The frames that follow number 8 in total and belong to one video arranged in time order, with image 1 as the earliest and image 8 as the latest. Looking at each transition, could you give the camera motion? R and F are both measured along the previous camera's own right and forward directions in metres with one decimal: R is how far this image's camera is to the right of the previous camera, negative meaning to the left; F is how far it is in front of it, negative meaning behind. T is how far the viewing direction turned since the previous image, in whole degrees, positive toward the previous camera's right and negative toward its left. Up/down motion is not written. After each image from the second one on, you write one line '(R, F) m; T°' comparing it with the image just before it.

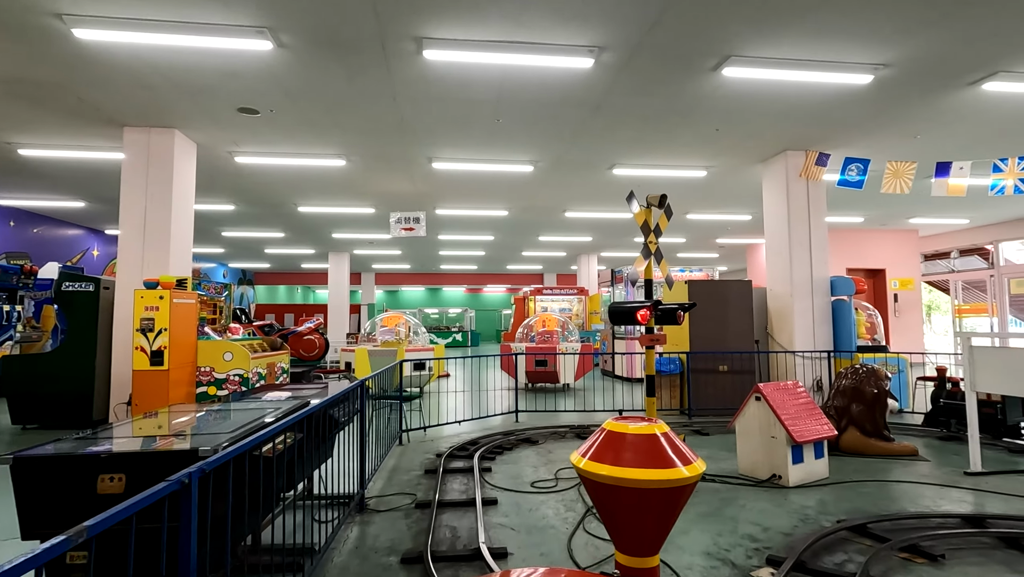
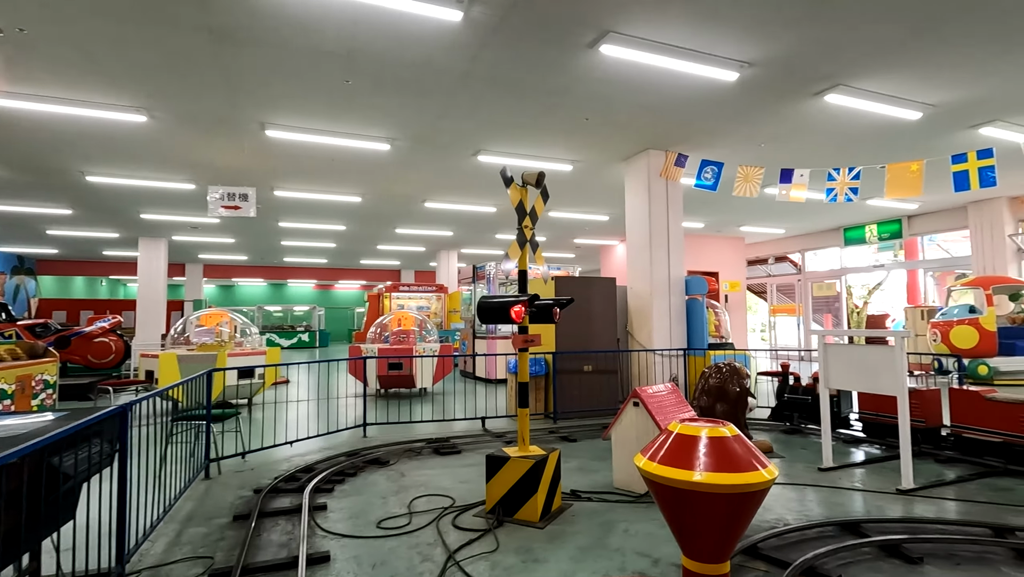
(+0.1, +0.7) m; +15°
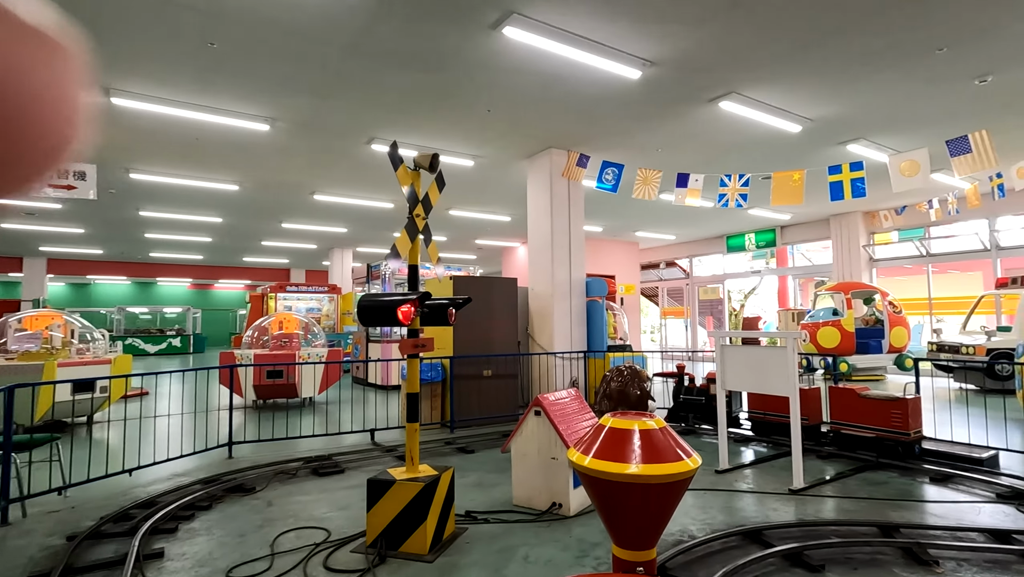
(+0.1, +0.4) m; +10°
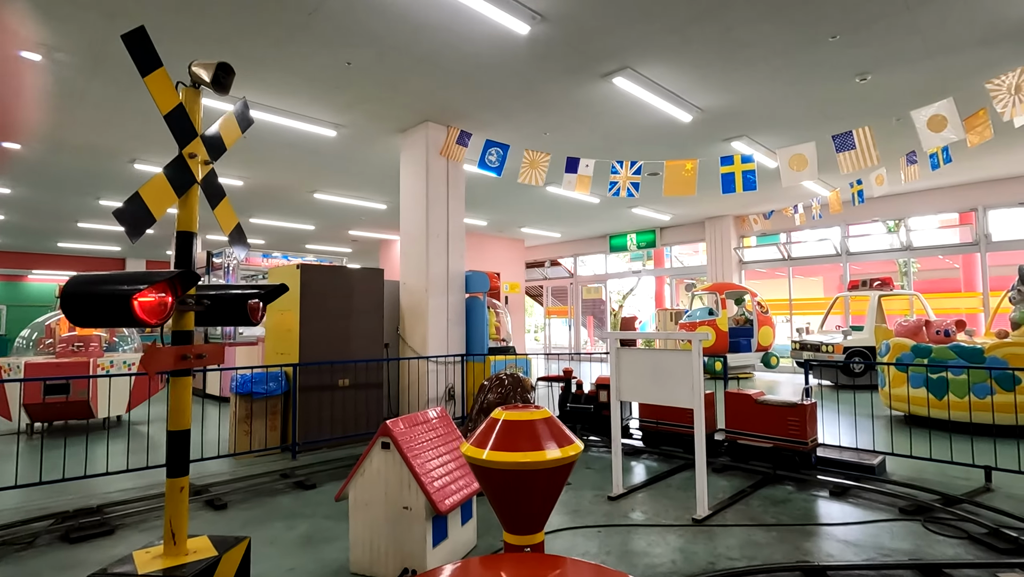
(+0.2, +0.8) m; +12°
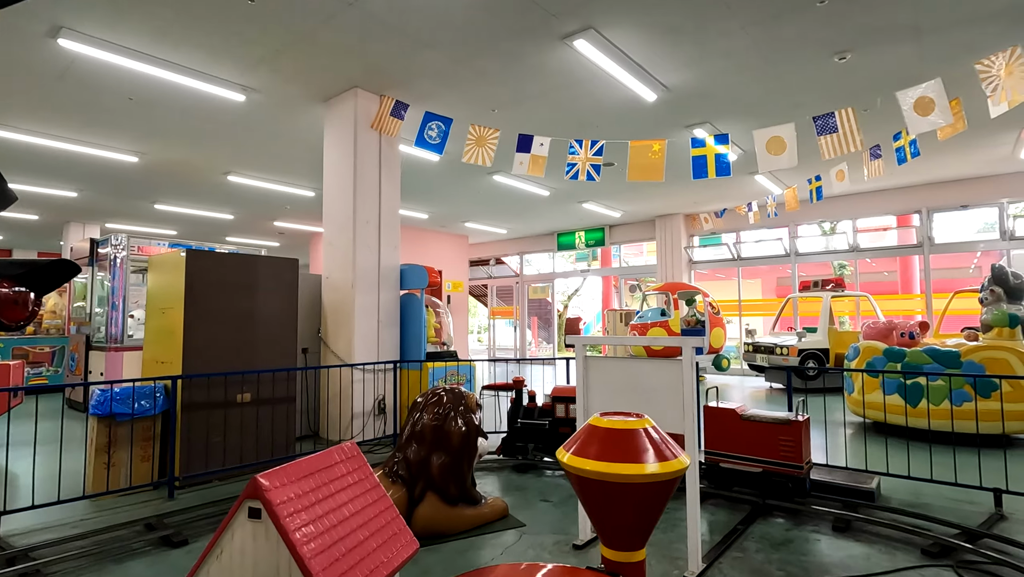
(0.0, +0.8) m; +6°
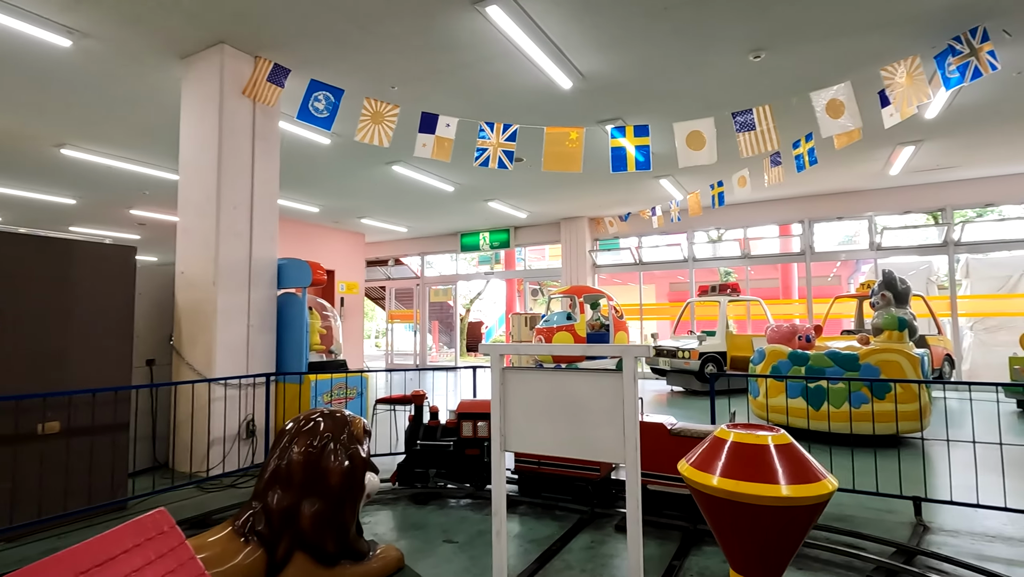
(0.0, +0.6) m; +11°
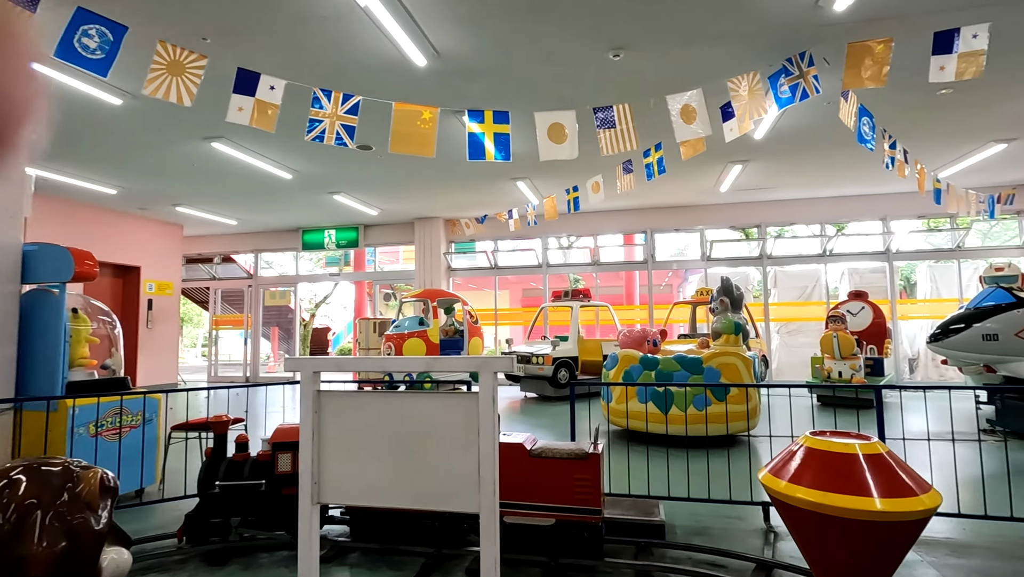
(+0.1, +0.5) m; +15°
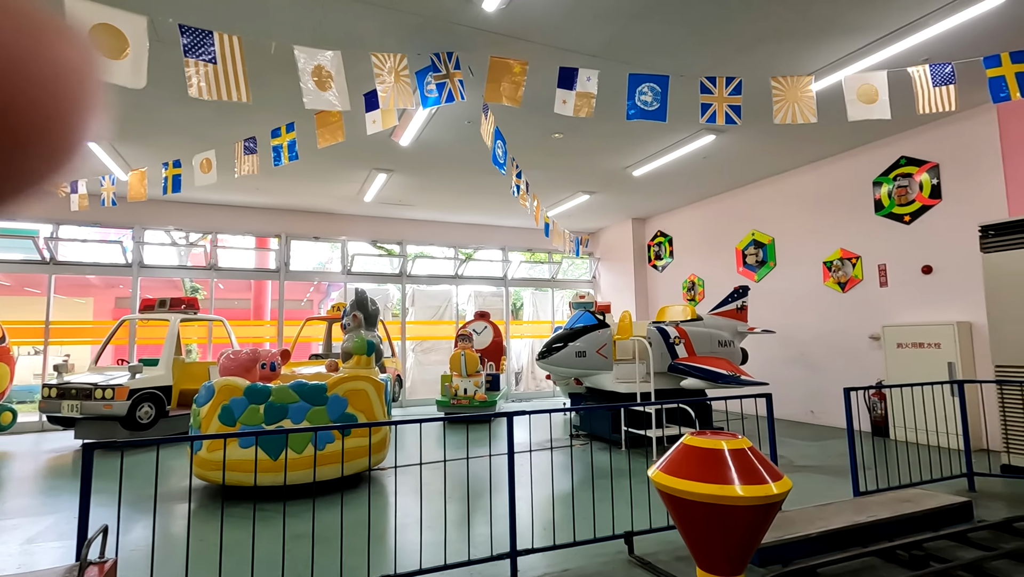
(+0.4, +0.8) m; +37°
